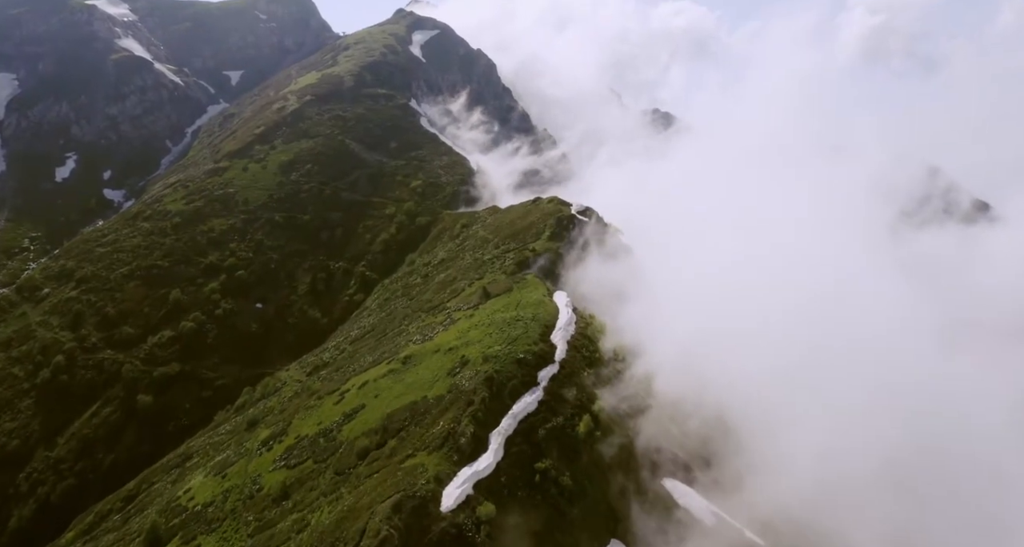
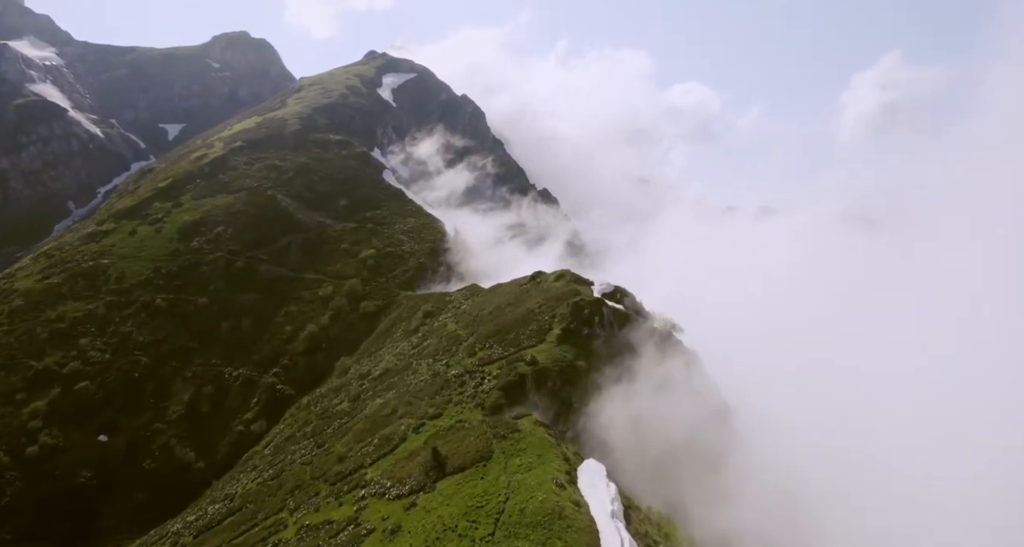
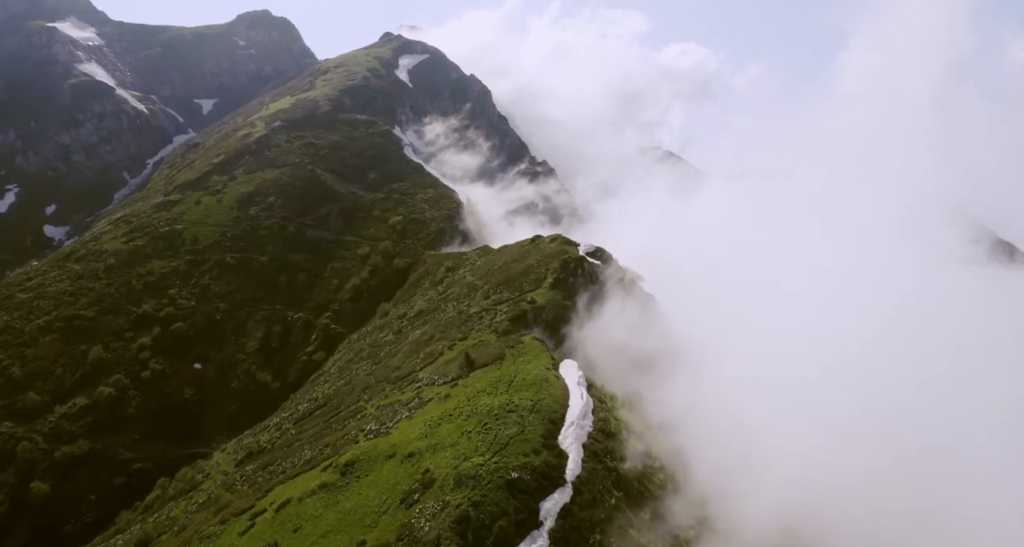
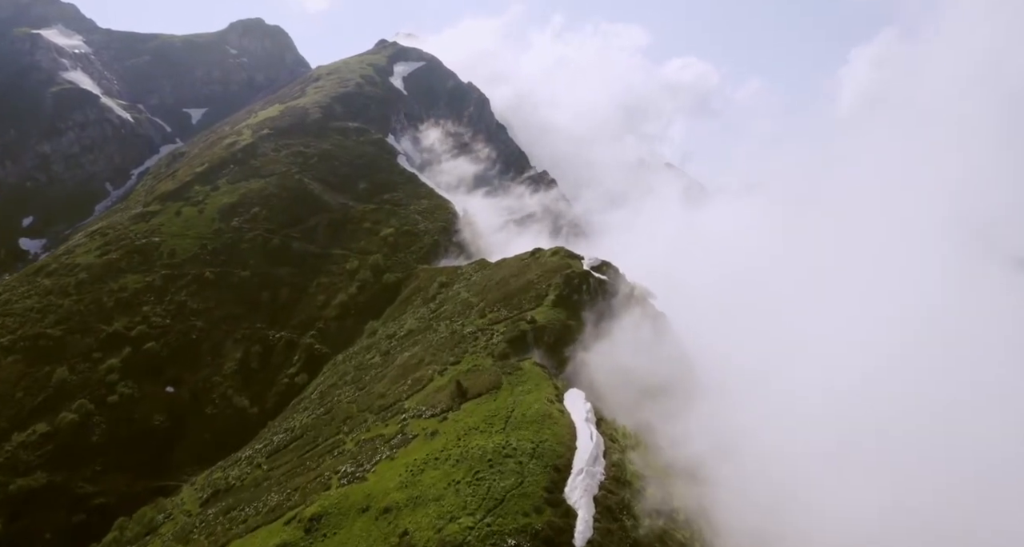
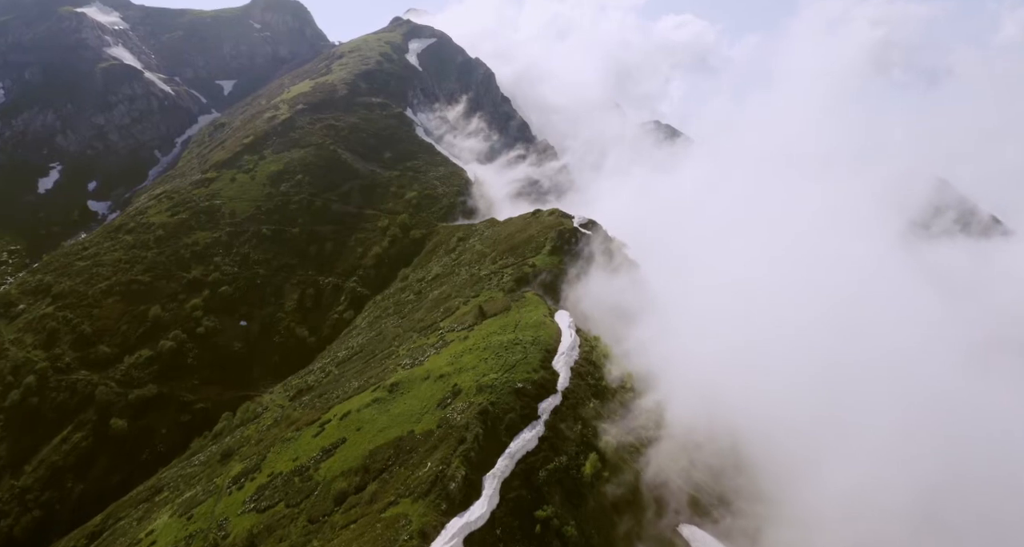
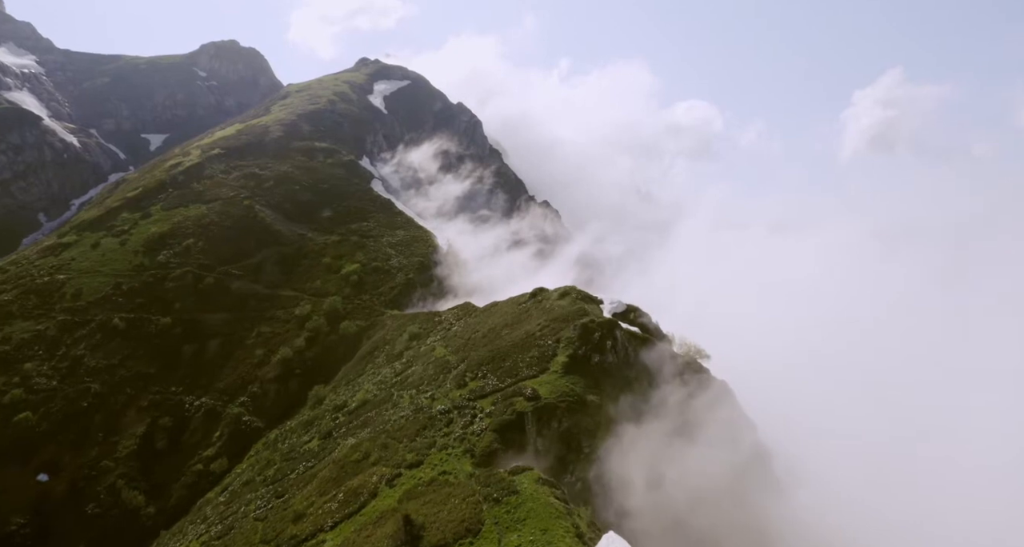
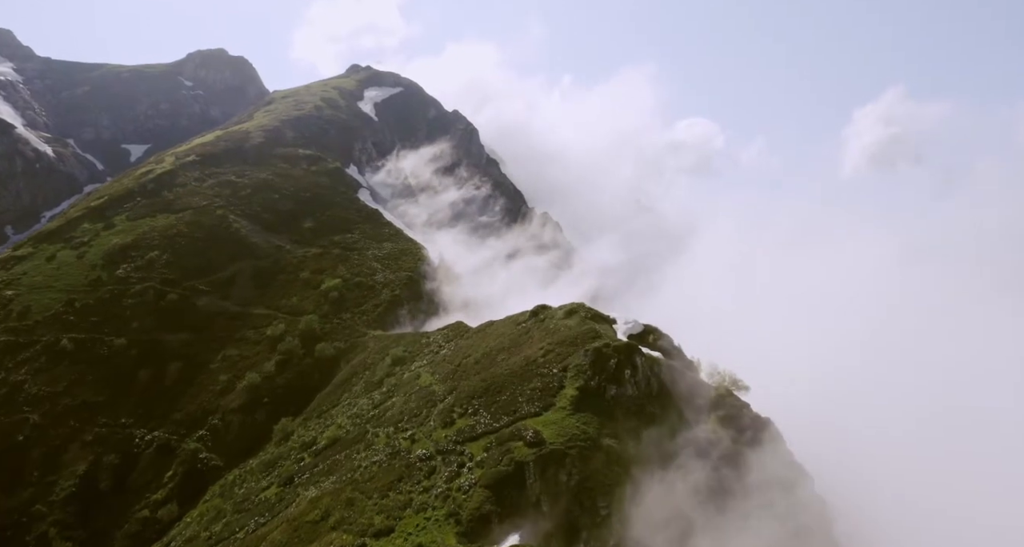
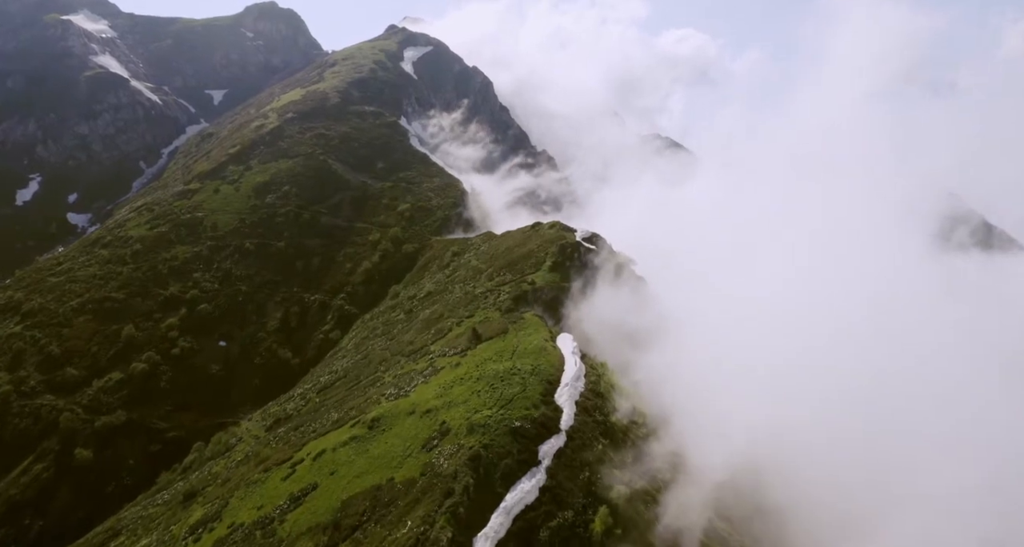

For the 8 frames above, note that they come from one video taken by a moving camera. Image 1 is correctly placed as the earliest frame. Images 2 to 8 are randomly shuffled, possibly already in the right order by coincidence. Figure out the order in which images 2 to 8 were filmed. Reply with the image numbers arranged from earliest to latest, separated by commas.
5, 8, 3, 4, 2, 6, 7
